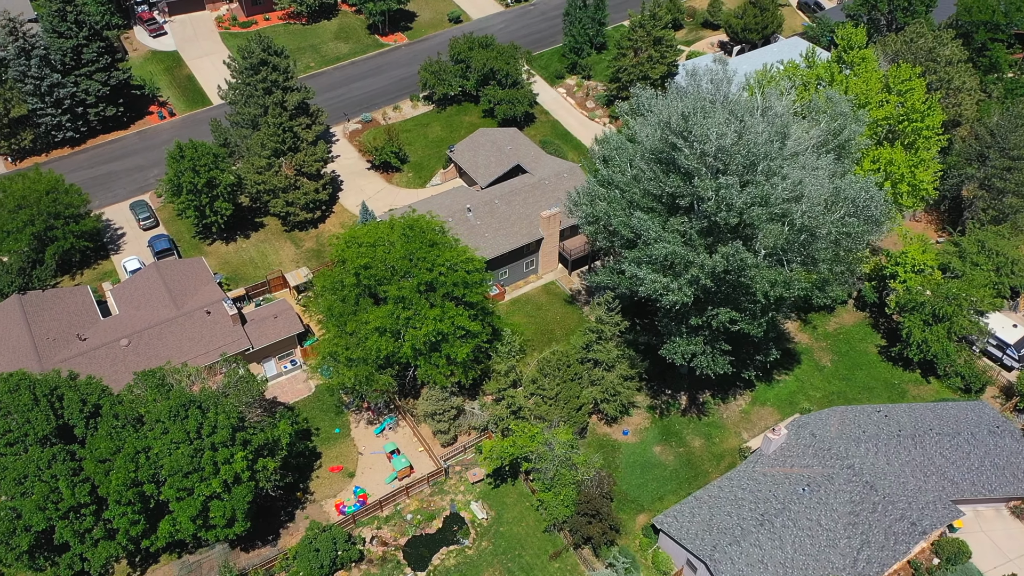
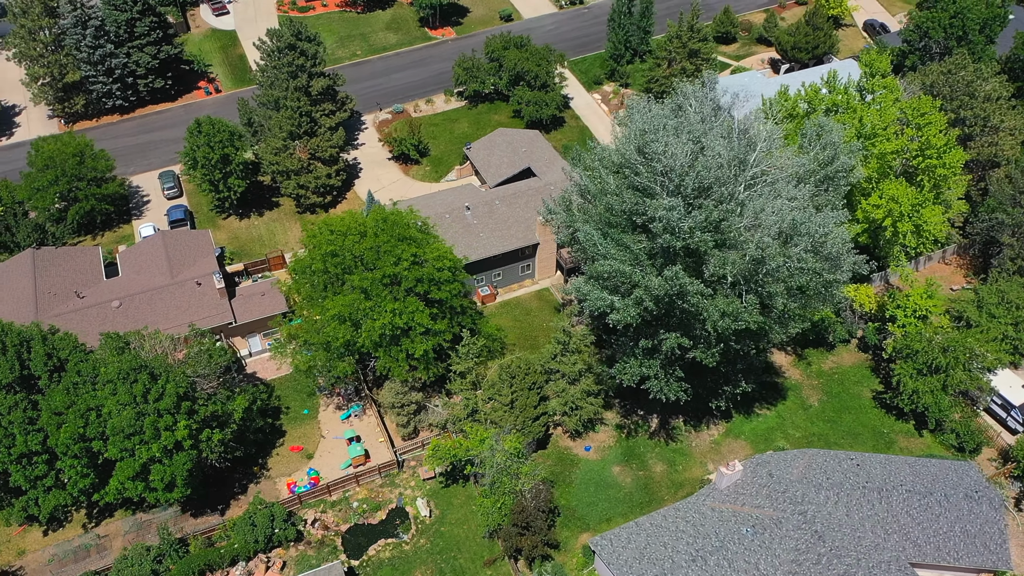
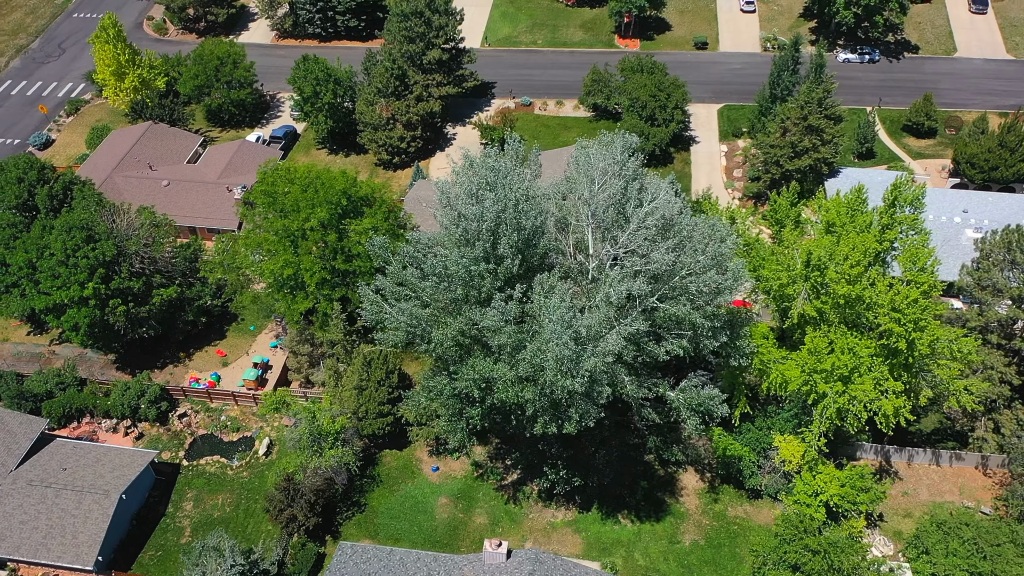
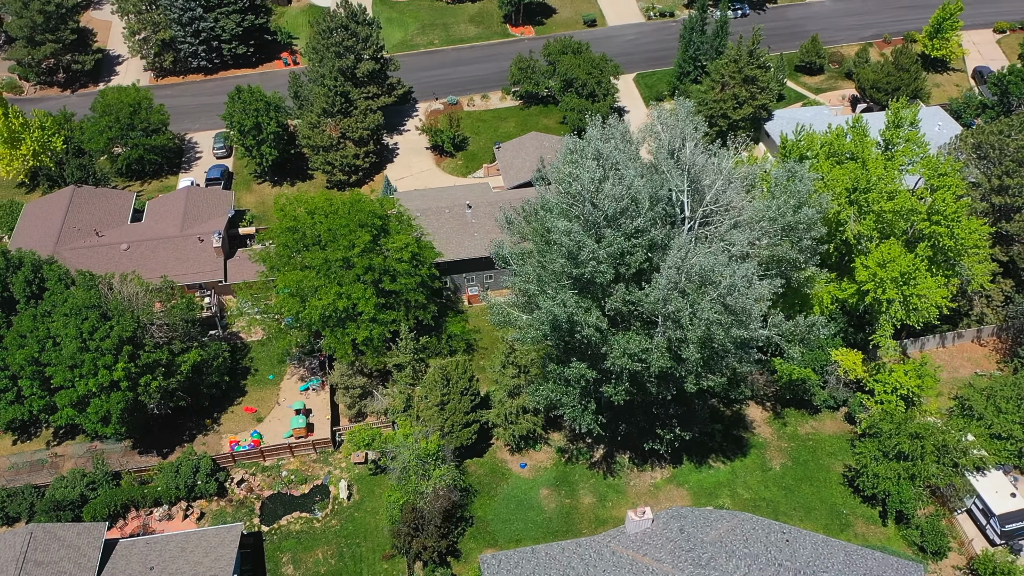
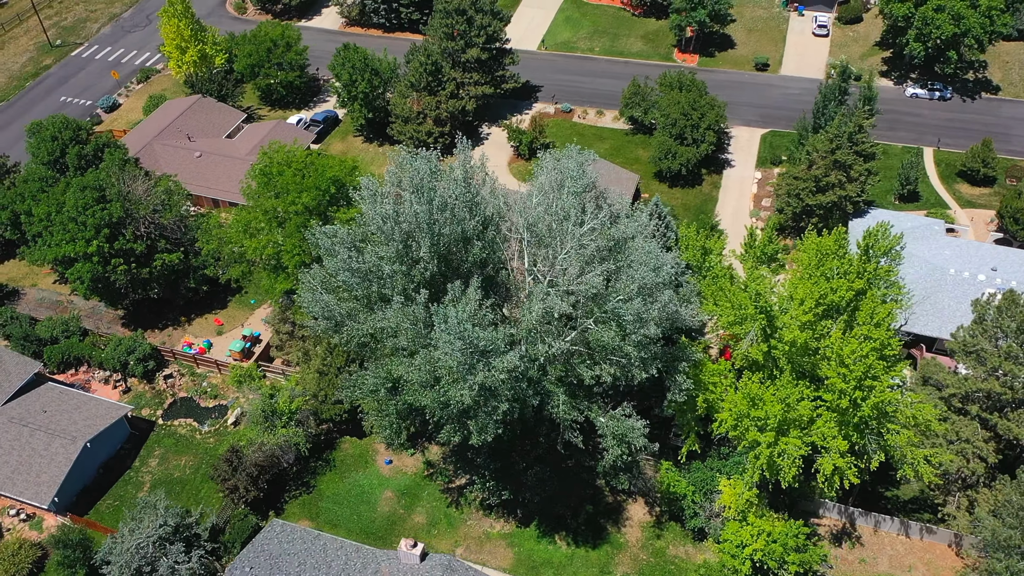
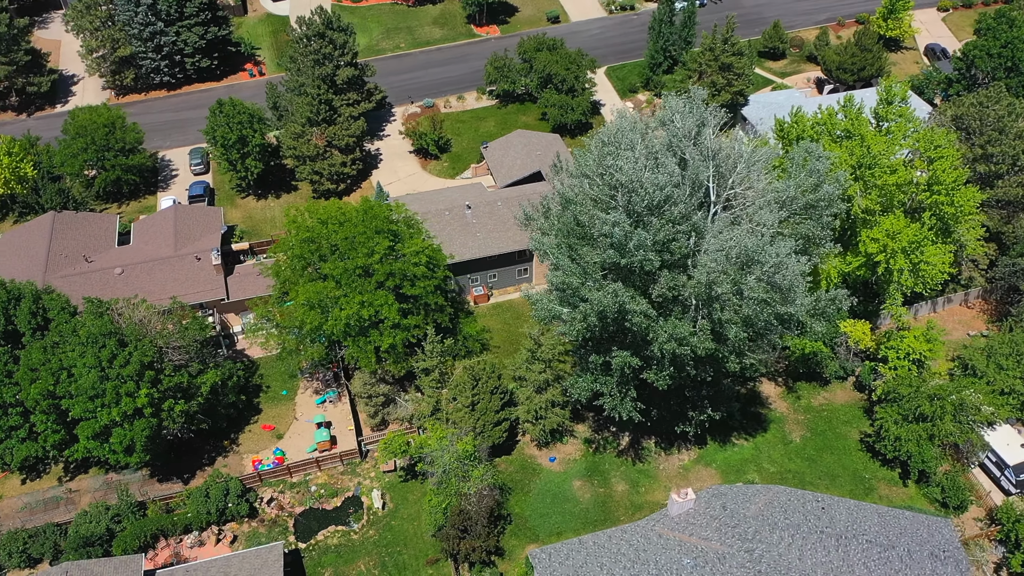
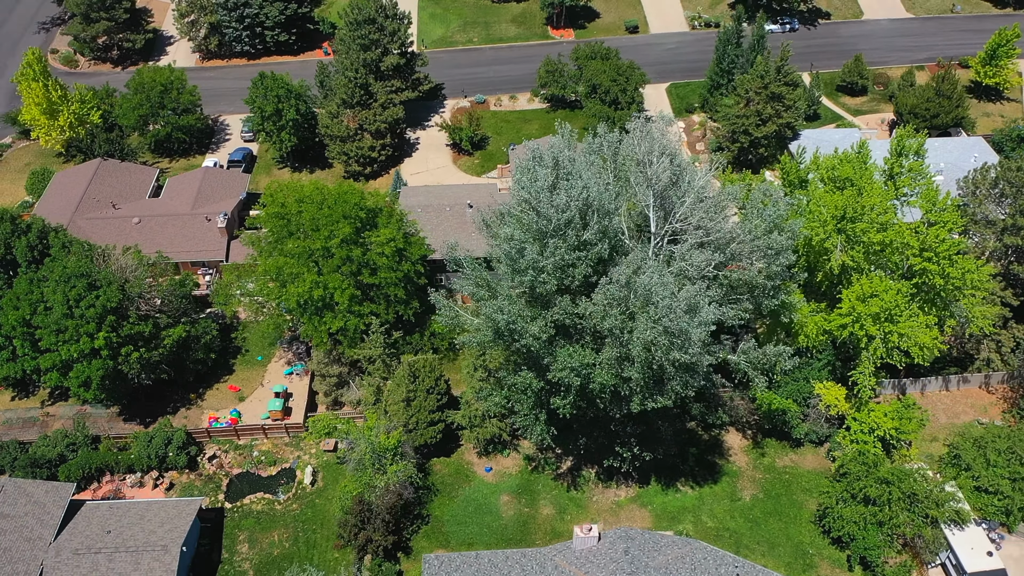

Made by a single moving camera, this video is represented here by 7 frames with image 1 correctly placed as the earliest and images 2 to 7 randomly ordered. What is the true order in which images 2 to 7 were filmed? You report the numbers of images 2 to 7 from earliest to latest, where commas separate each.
2, 6, 4, 7, 3, 5
